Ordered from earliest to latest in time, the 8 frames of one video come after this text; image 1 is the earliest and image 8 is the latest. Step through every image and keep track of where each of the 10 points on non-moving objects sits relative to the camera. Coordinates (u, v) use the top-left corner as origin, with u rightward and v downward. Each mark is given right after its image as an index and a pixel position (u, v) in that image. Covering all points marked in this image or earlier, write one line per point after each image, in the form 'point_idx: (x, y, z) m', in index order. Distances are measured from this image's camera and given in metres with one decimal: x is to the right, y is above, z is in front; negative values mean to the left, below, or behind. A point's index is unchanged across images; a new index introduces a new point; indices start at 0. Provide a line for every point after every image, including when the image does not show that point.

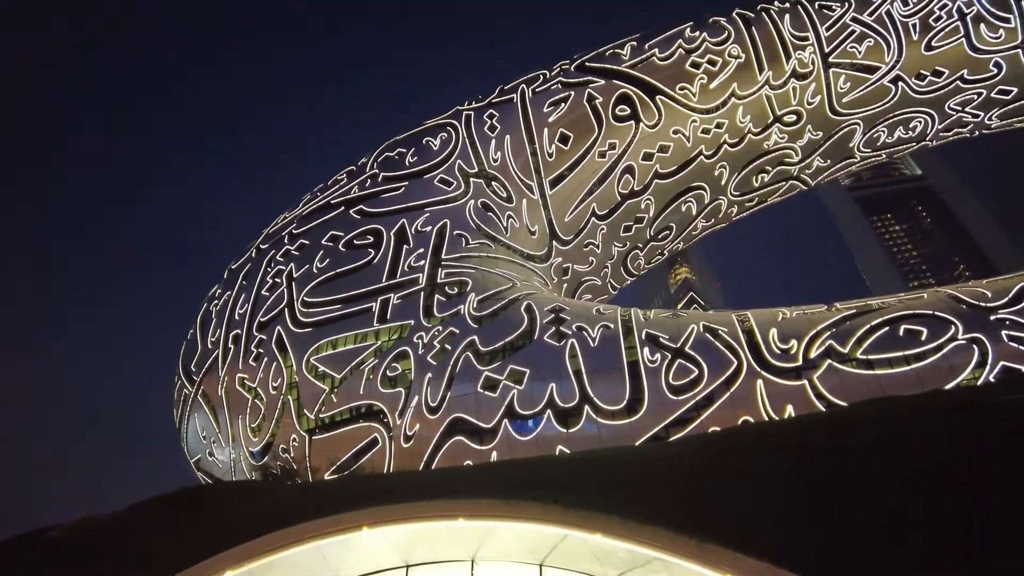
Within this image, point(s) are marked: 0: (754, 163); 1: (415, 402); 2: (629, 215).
0: (+3.6, +1.8, +10.2) m
1: (-1.0, -1.3, +7.5) m
2: (+1.8, +1.1, +10.5) m
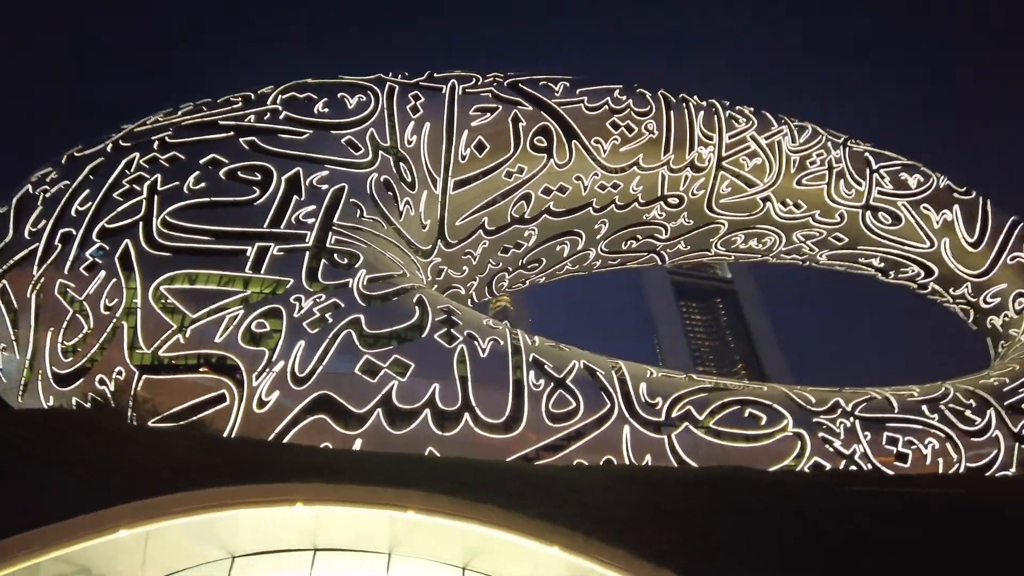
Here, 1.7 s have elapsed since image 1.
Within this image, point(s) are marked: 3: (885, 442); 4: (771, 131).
0: (+1.9, +0.9, +11.1) m
1: (-2.3, -0.8, +6.9) m
2: (0.0, +0.8, +10.7) m
3: (+4.0, -1.7, +7.1) m
4: (+4.0, +2.4, +10.3) m
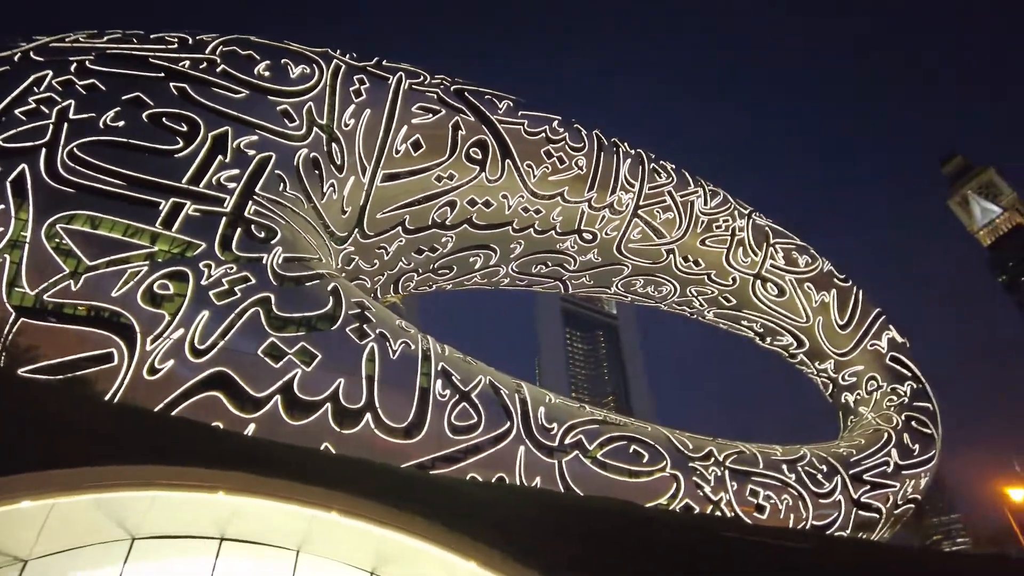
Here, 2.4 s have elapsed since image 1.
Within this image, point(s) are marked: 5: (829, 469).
0: (+0.5, +0.6, +11.4) m
1: (-3.1, -0.5, +6.5) m
2: (-1.3, +0.8, +10.7) m
3: (+2.7, -2.4, +7.8) m
4: (+2.9, +1.6, +11.1) m
5: (+4.1, -2.3, +8.6) m
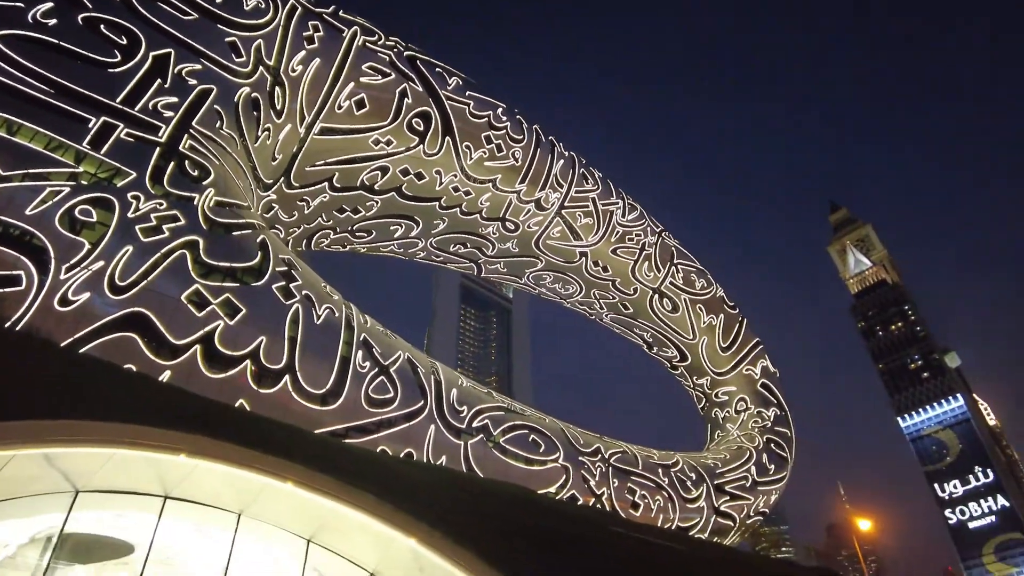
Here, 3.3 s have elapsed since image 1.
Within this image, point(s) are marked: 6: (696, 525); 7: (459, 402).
0: (-0.9, +0.9, +11.6) m
1: (-3.7, +0.2, +6.1) m
2: (-2.5, +1.4, +10.5) m
3: (+1.4, -2.6, +8.5) m
4: (+1.7, +1.5, +11.6) m
5: (+2.6, -2.7, +9.5) m
6: (+2.5, -3.2, +9.2) m
7: (-0.6, -1.3, +7.7) m
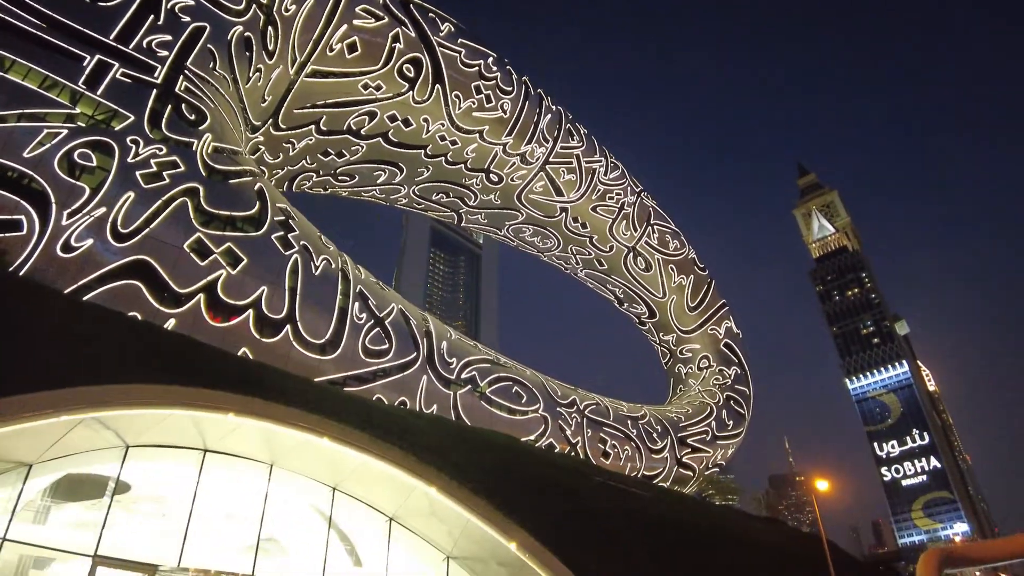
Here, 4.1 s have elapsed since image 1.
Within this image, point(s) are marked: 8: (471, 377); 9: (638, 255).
0: (-1.2, +1.8, +11.6) m
1: (-3.7, +0.7, +6.0) m
2: (-2.7, +2.2, +10.4) m
3: (+1.2, -2.1, +9.1) m
4: (+1.4, +2.3, +11.8) m
5: (+2.3, -2.1, +10.1) m
6: (+2.1, -2.7, +9.8) m
7: (-0.8, -0.8, +8.0) m
8: (-0.5, -1.1, +8.1) m
9: (+2.3, +0.6, +12.6) m
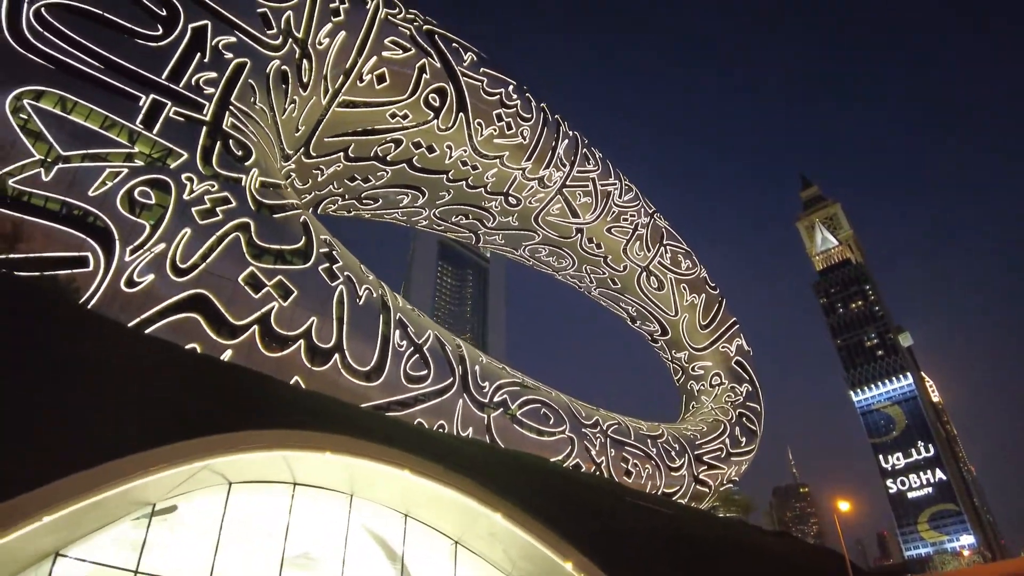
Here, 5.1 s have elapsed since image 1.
0: (-0.8, +1.4, +12.0) m
1: (-3.3, +0.4, +6.3) m
2: (-2.3, +1.9, +10.7) m
3: (+1.5, -2.4, +9.4) m
4: (+1.7, +1.9, +12.2) m
5: (+2.6, -2.5, +10.5) m
6: (+2.5, -3.0, +10.2) m
7: (-0.4, -1.1, +8.4) m
8: (-0.1, -1.4, +8.5) m
9: (+2.7, +0.3, +13.0) m
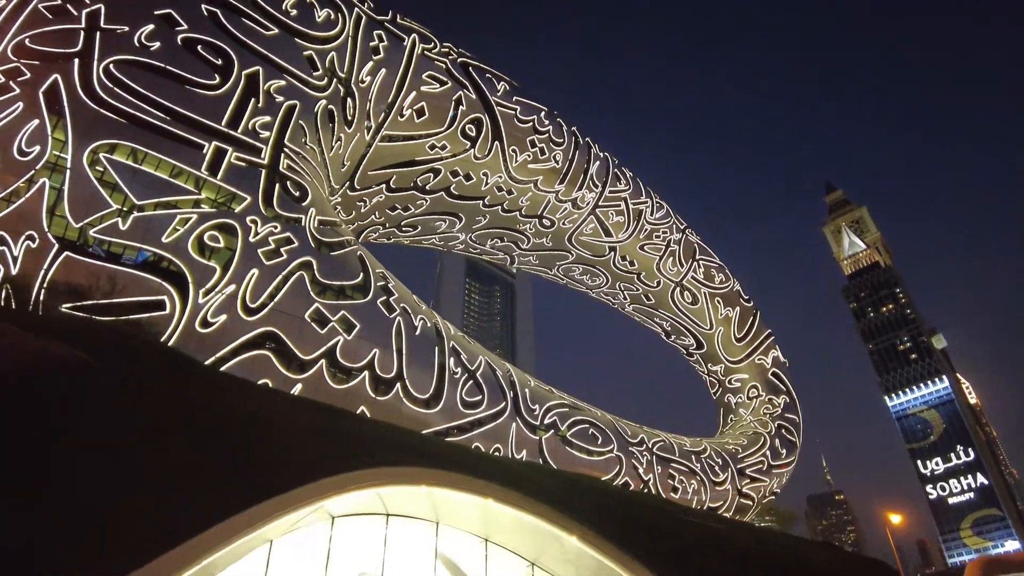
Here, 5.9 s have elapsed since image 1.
0: (-0.2, +1.1, +12.3) m
1: (-2.7, 0.0, +6.7) m
2: (-1.8, +1.4, +11.1) m
3: (+2.2, -2.7, +9.6) m
4: (+2.3, +1.6, +12.4) m
5: (+3.3, -2.7, +10.7) m
6: (+3.2, -3.3, +10.4) m
7: (+0.2, -1.4, +8.6) m
8: (+0.5, -1.7, +8.7) m
9: (+3.3, 0.0, +13.2) m
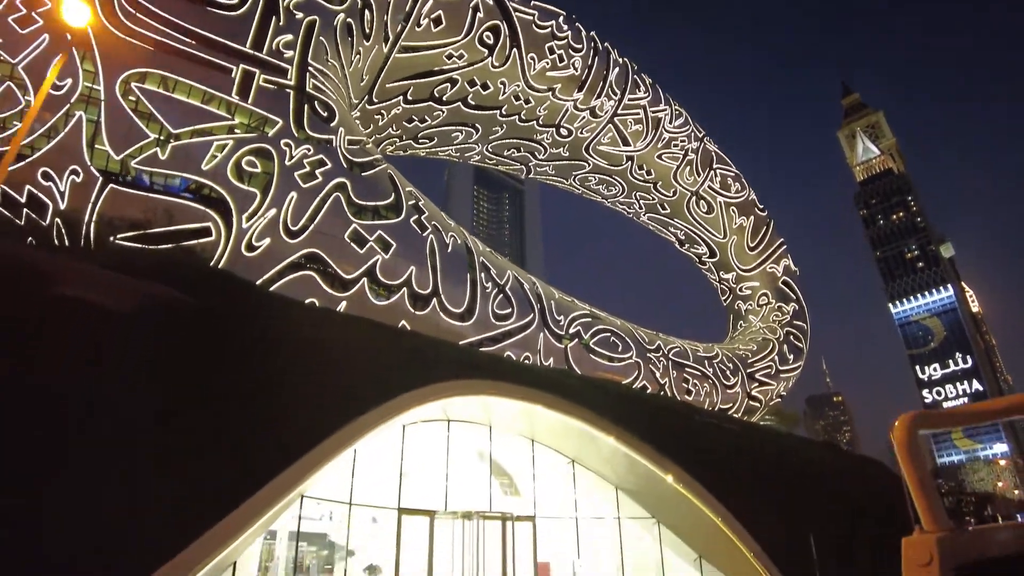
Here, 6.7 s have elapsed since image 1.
0: (+0.1, +2.7, +12.3) m
1: (-2.4, +0.8, +6.9) m
2: (-1.5, +2.9, +11.0) m
3: (+2.6, -1.4, +10.2) m
4: (+2.6, +3.3, +12.3) m
5: (+3.7, -1.3, +11.2) m
6: (+3.6, -1.9, +11.0) m
7: (+0.6, -0.3, +9.0) m
8: (+0.9, -0.6, +9.2) m
9: (+3.6, +1.8, +13.3) m
